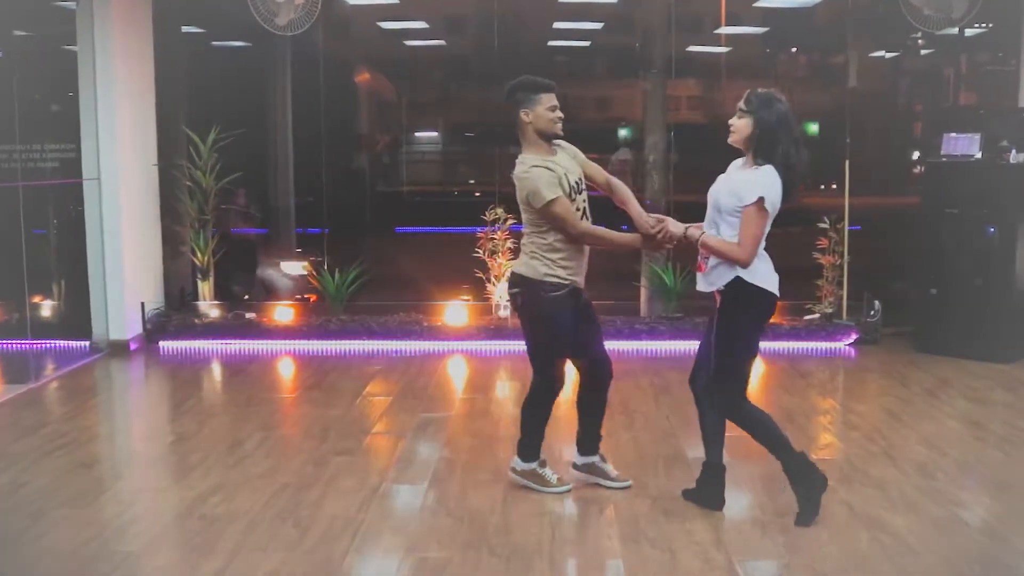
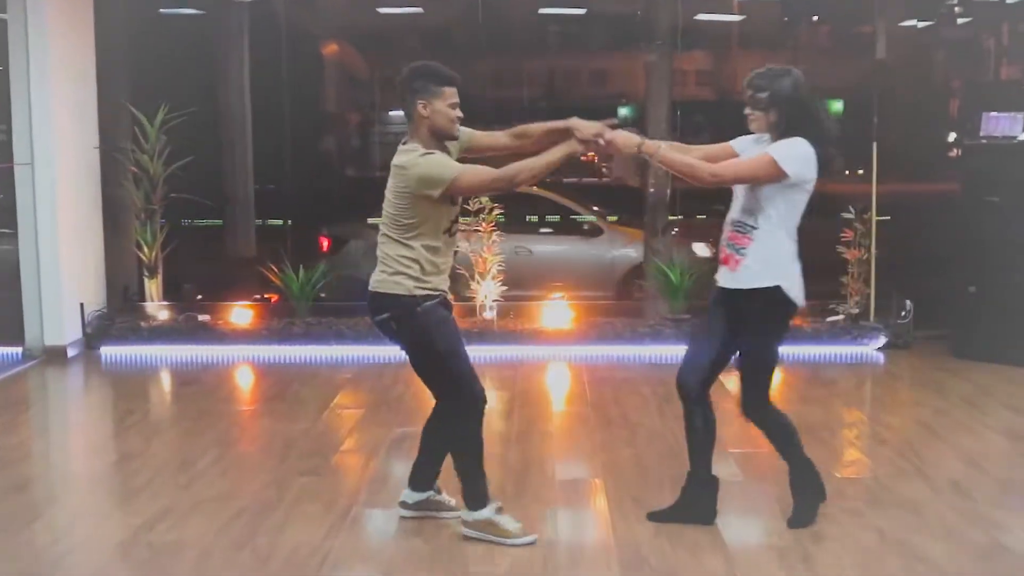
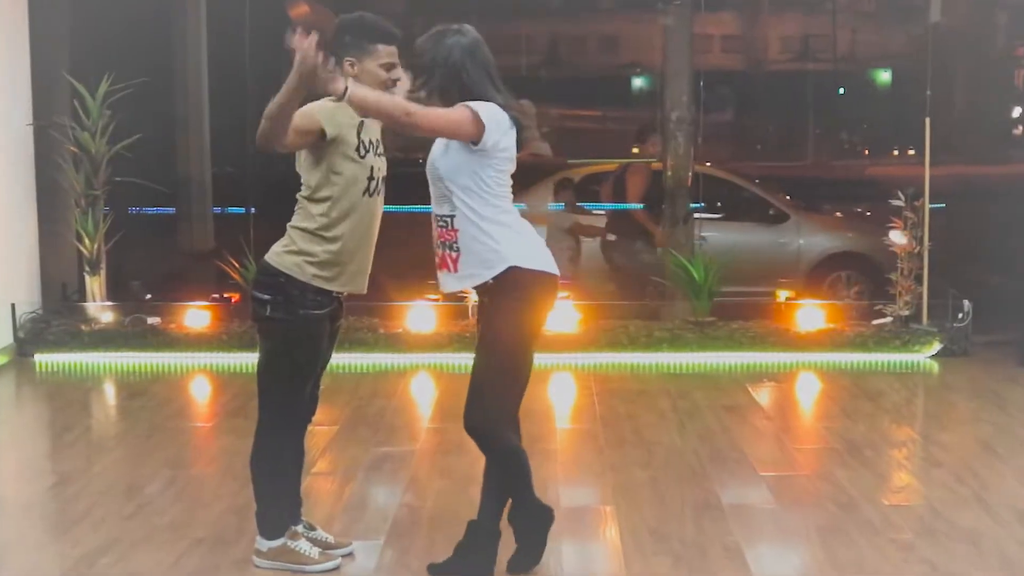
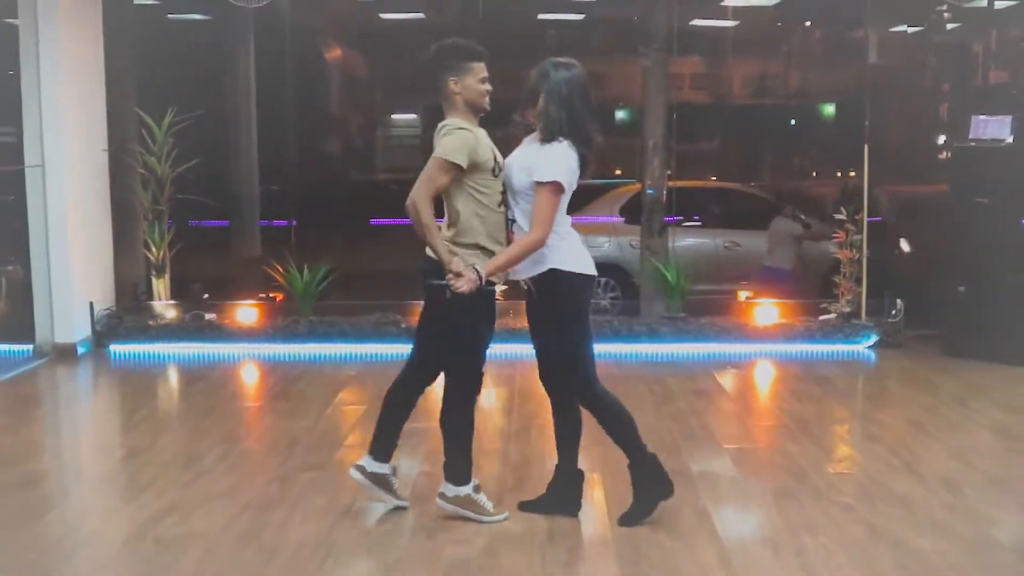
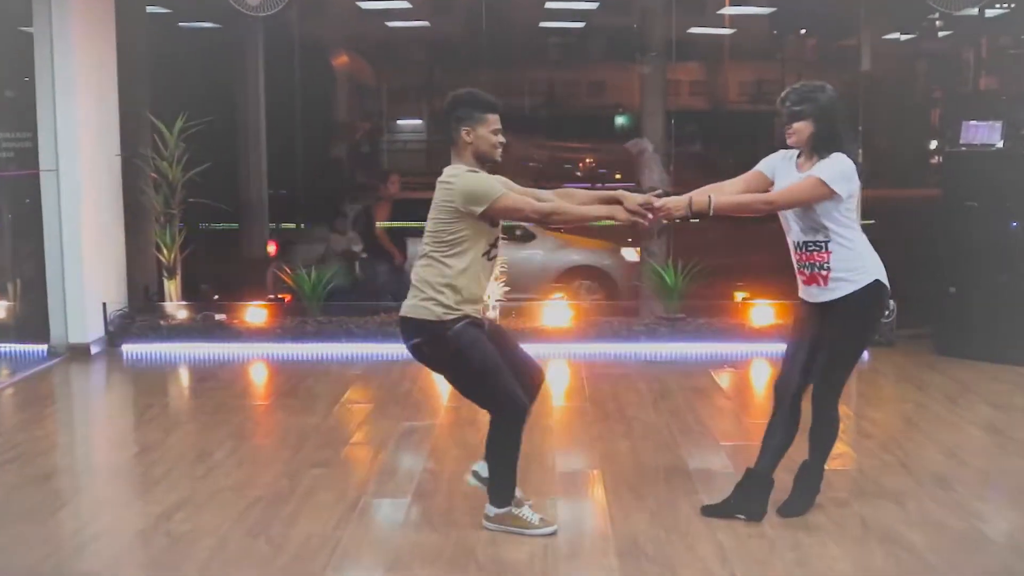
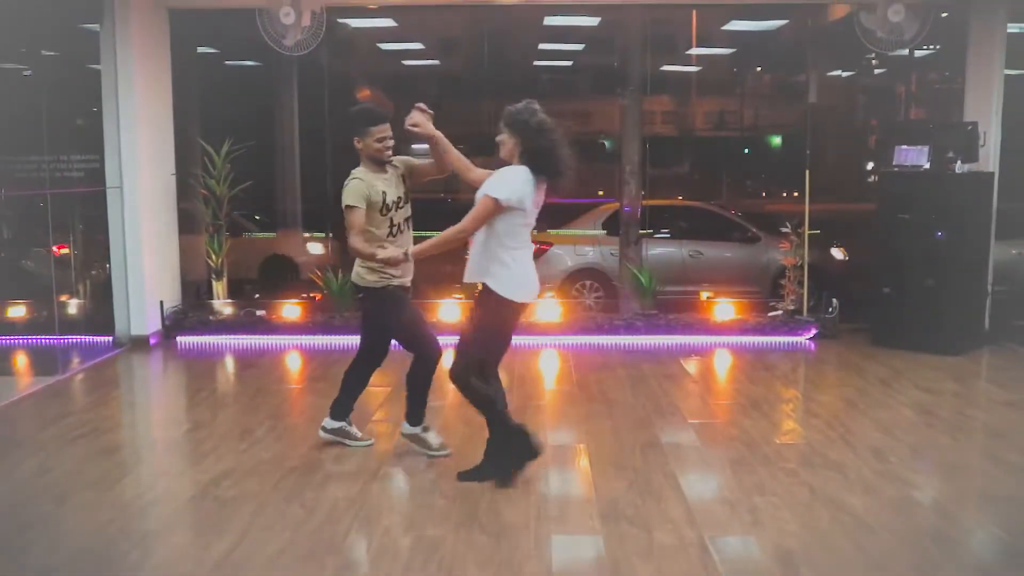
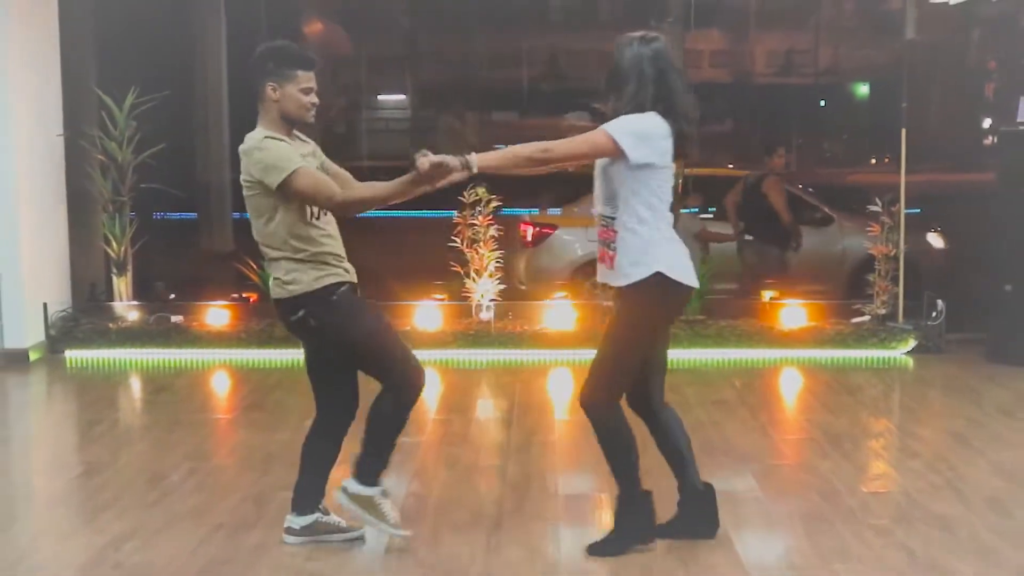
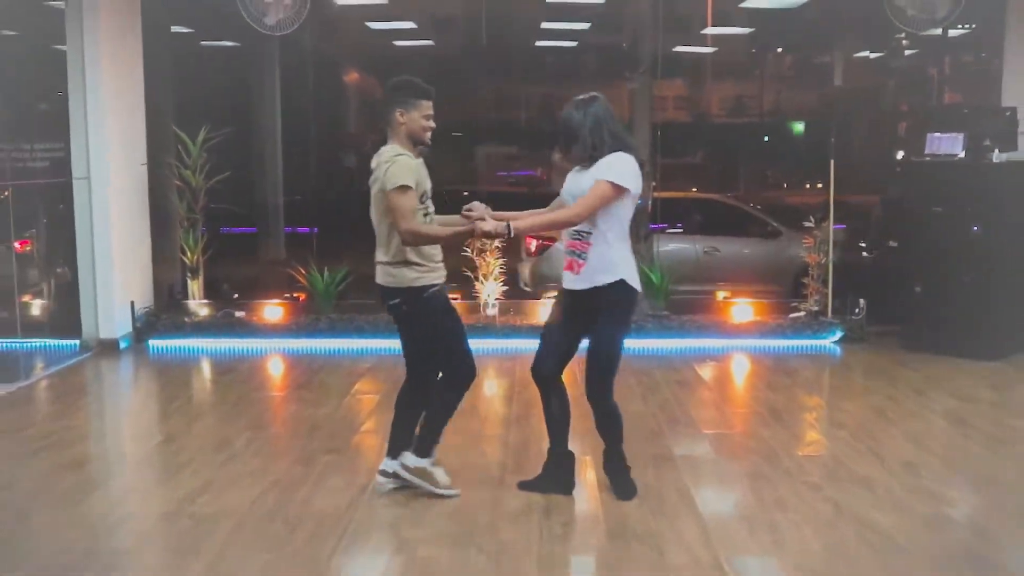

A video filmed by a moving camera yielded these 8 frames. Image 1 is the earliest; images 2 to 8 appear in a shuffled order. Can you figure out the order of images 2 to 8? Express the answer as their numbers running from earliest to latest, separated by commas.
5, 2, 3, 7, 4, 8, 6
